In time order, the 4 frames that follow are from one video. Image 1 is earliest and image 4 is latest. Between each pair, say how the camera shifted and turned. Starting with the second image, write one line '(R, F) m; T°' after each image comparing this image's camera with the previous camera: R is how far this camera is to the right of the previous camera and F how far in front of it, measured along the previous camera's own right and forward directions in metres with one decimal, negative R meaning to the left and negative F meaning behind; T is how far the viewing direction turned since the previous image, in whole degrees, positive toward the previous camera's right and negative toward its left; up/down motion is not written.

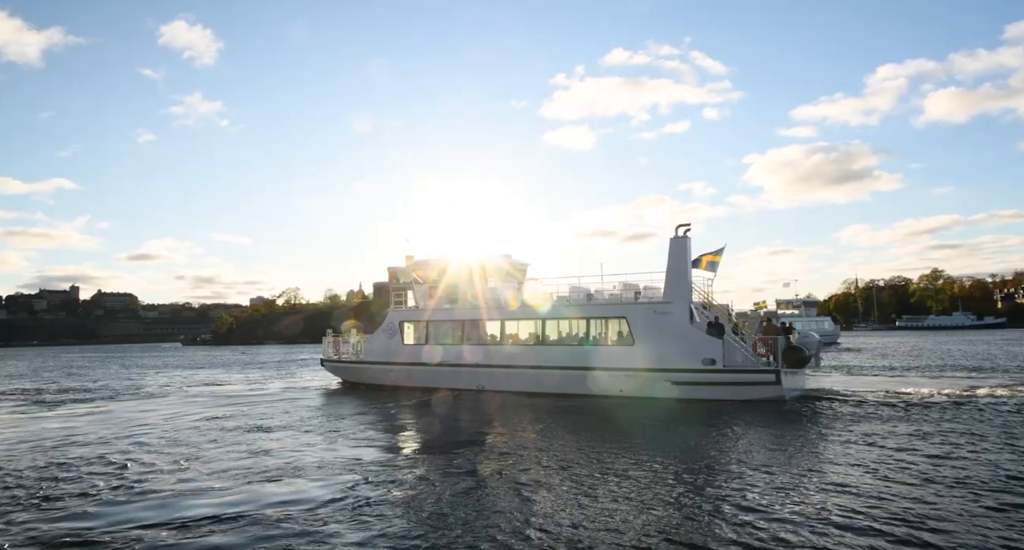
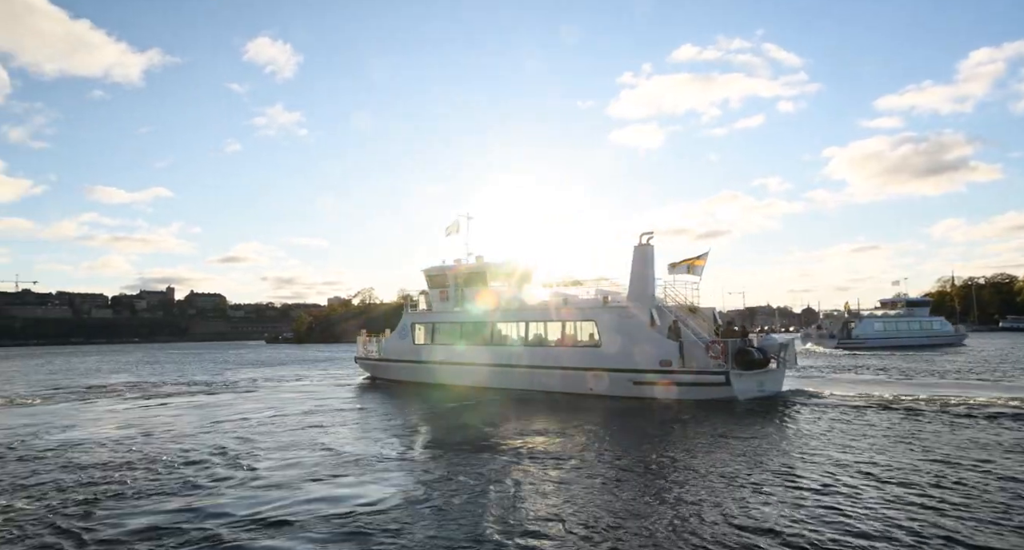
(+0.7, -0.6) m; -6°
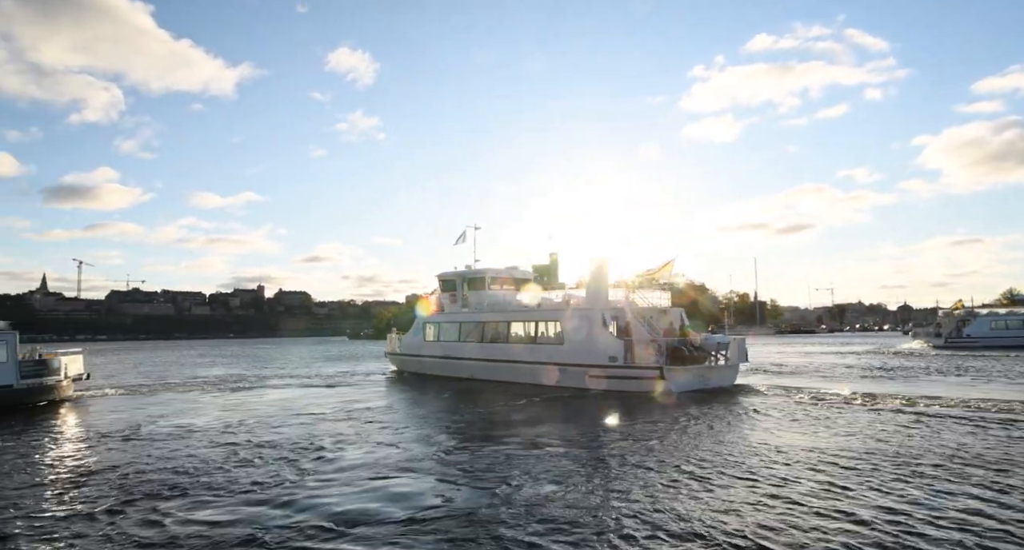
(+1.3, -1.7) m; -7°
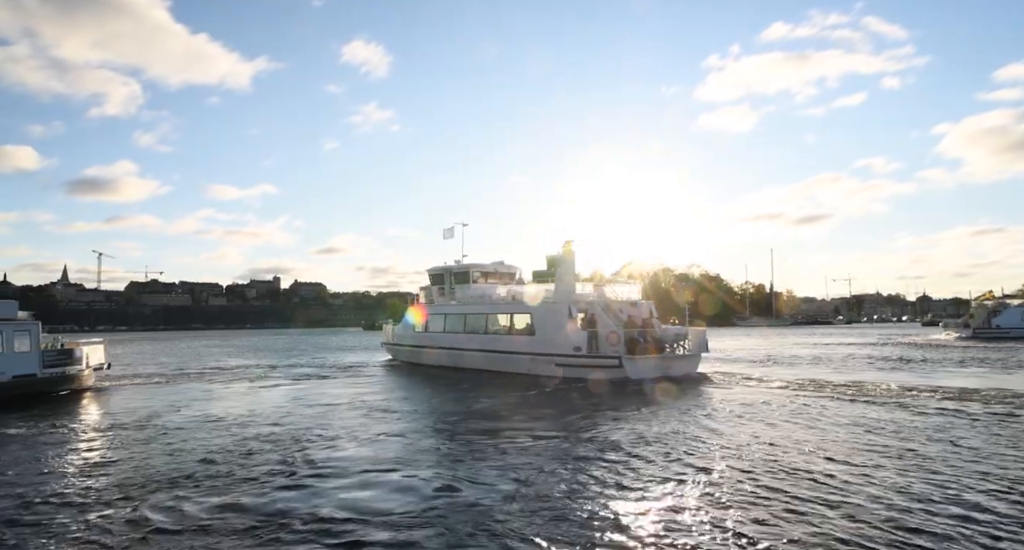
(+0.3, -0.6) m; -1°
